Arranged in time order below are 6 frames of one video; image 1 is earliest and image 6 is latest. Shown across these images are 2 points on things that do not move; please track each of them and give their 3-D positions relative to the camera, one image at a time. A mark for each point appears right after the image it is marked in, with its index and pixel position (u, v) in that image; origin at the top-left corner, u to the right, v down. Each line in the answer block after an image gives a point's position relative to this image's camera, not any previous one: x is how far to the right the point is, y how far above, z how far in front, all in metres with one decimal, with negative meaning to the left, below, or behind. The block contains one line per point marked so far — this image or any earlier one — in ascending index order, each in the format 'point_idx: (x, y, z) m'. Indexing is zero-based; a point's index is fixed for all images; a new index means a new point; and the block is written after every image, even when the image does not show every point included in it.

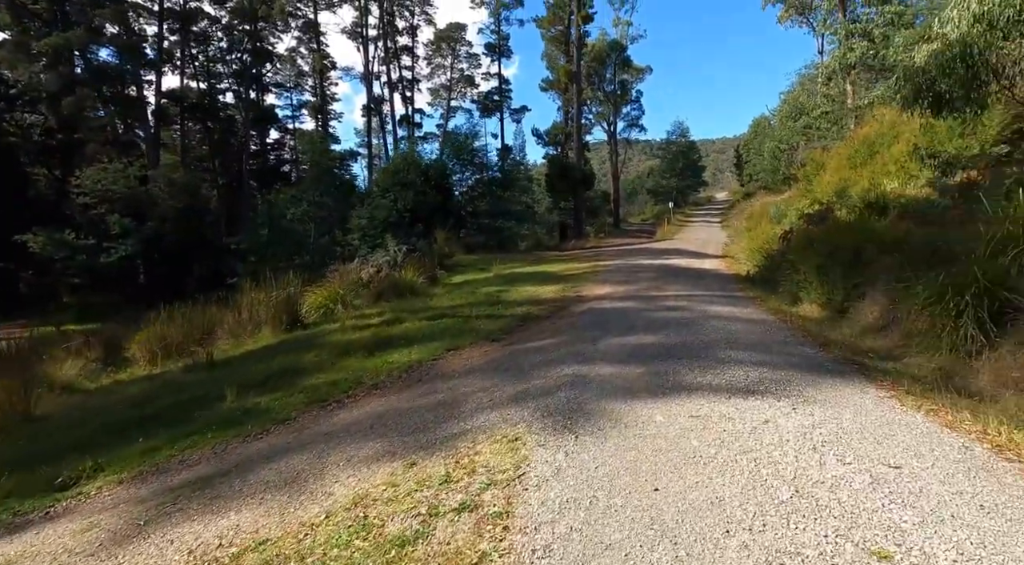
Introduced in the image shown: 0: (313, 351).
0: (-2.2, -0.8, +6.8) m
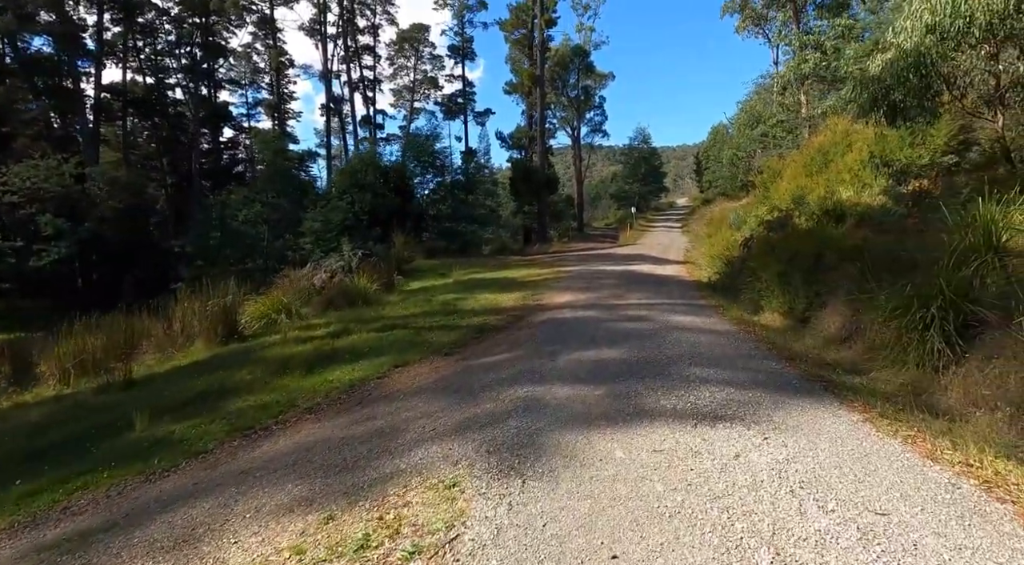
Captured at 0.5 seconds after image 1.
0: (-2.7, -0.9, +6.2) m
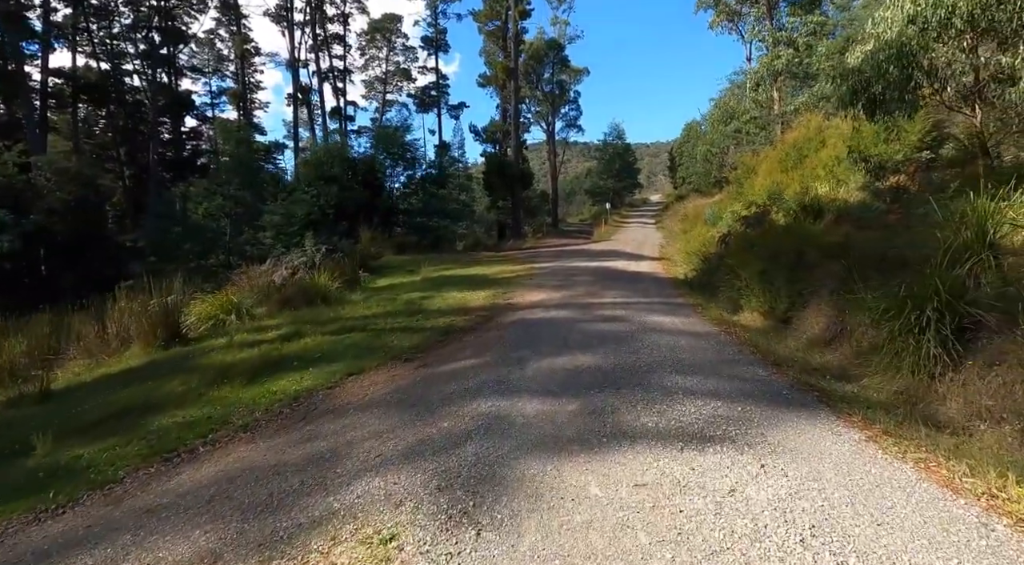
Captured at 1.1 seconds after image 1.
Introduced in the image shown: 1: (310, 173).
0: (-3.0, -0.9, +5.6) m
1: (-6.5, +3.5, +20.0) m
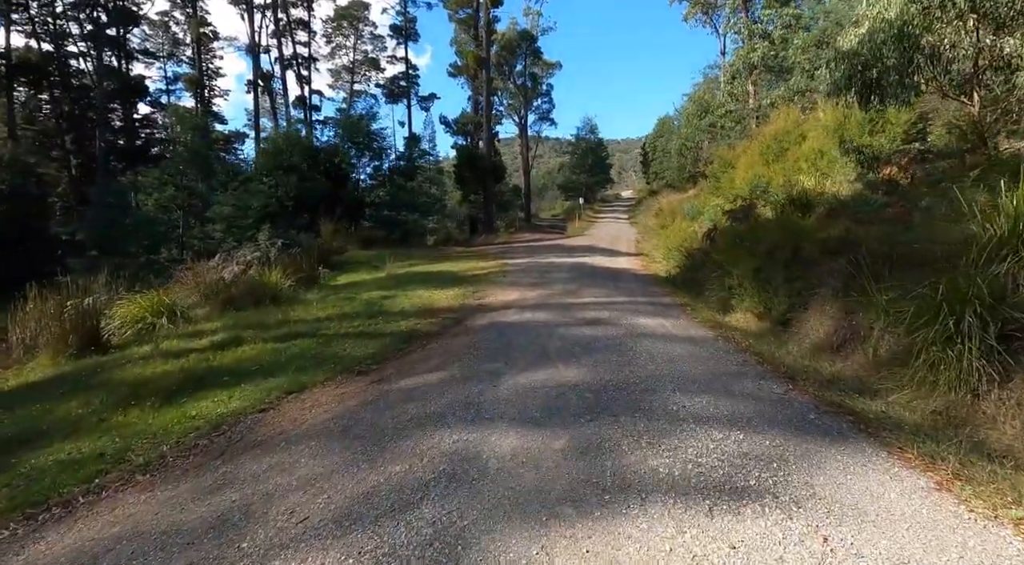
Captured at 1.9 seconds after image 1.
0: (-3.2, -0.9, +4.6) m
1: (-7.4, +3.6, +18.9) m
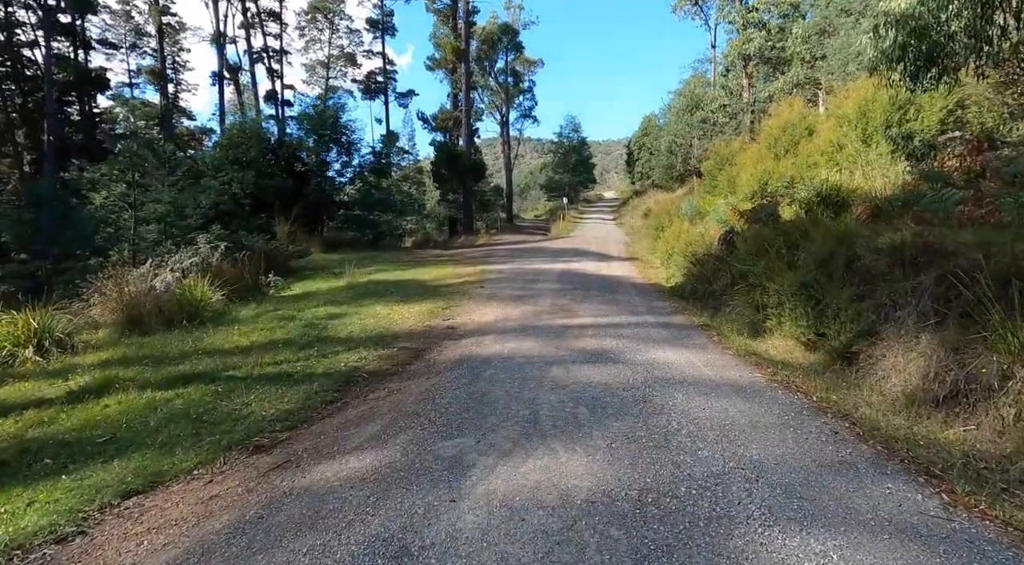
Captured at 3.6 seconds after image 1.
0: (-3.4, -1.0, +2.8) m
1: (-7.9, +3.4, +16.9) m
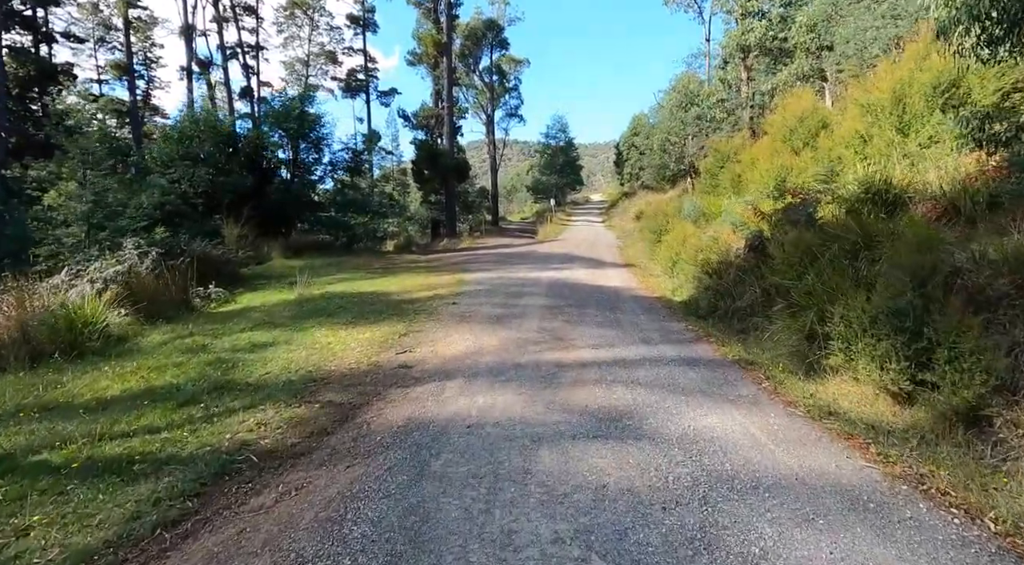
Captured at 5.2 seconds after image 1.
0: (-3.5, -1.2, +1.0) m
1: (-8.3, +3.2, +15.0) m
